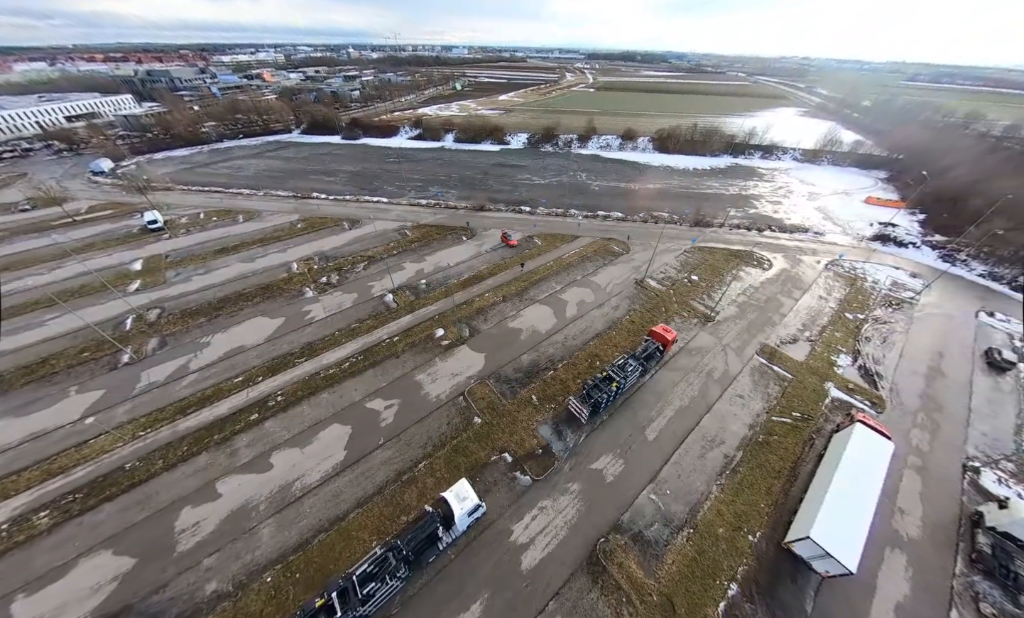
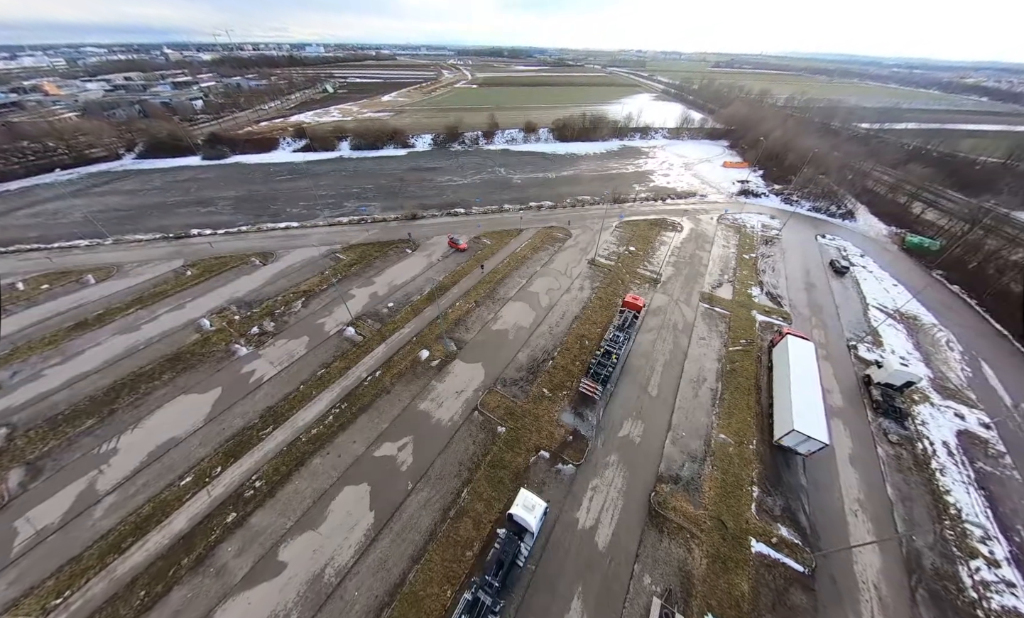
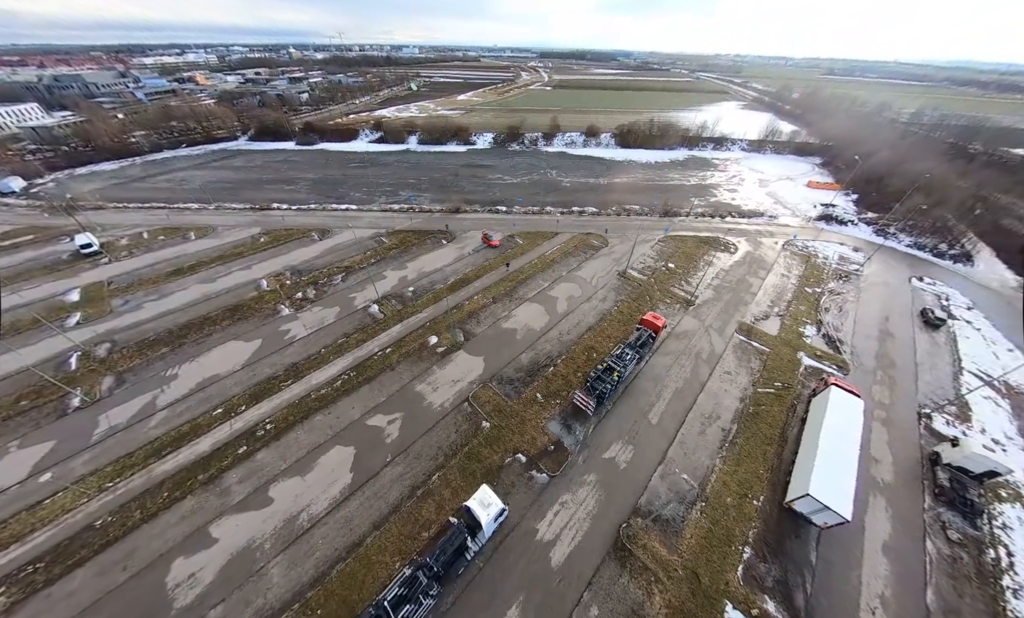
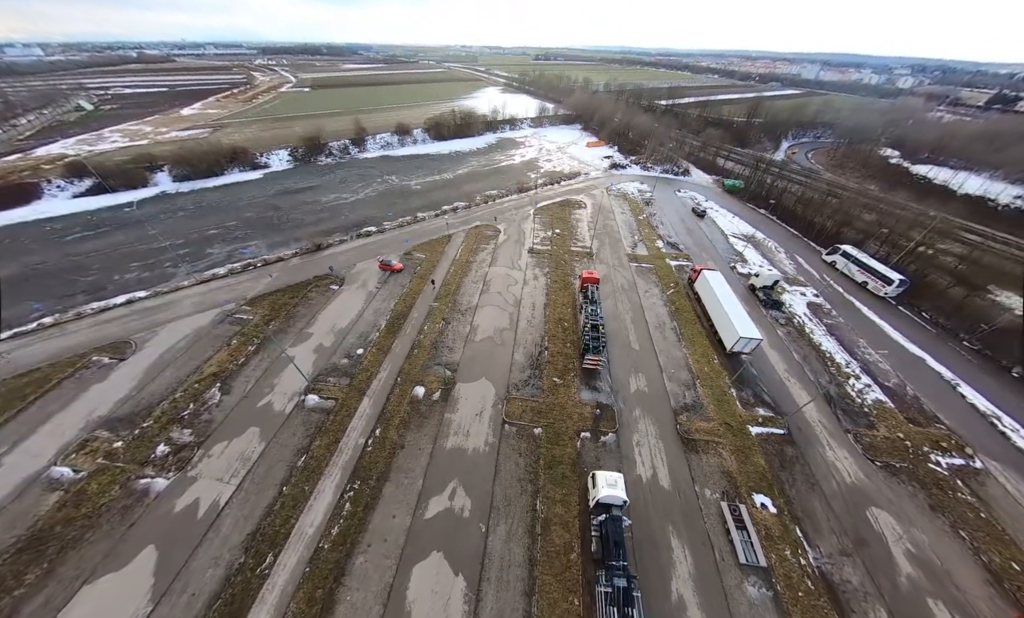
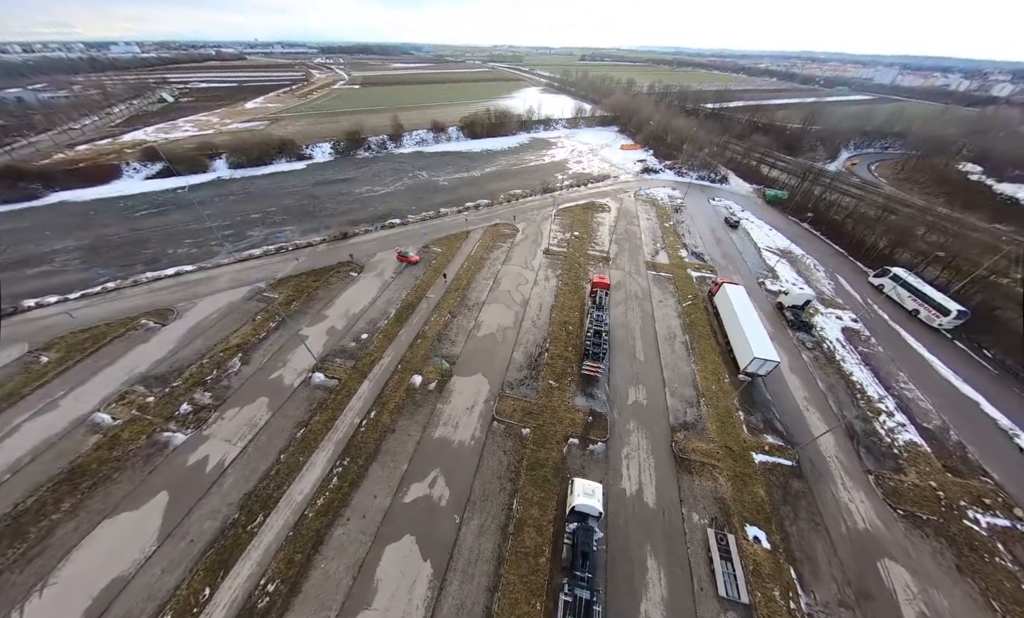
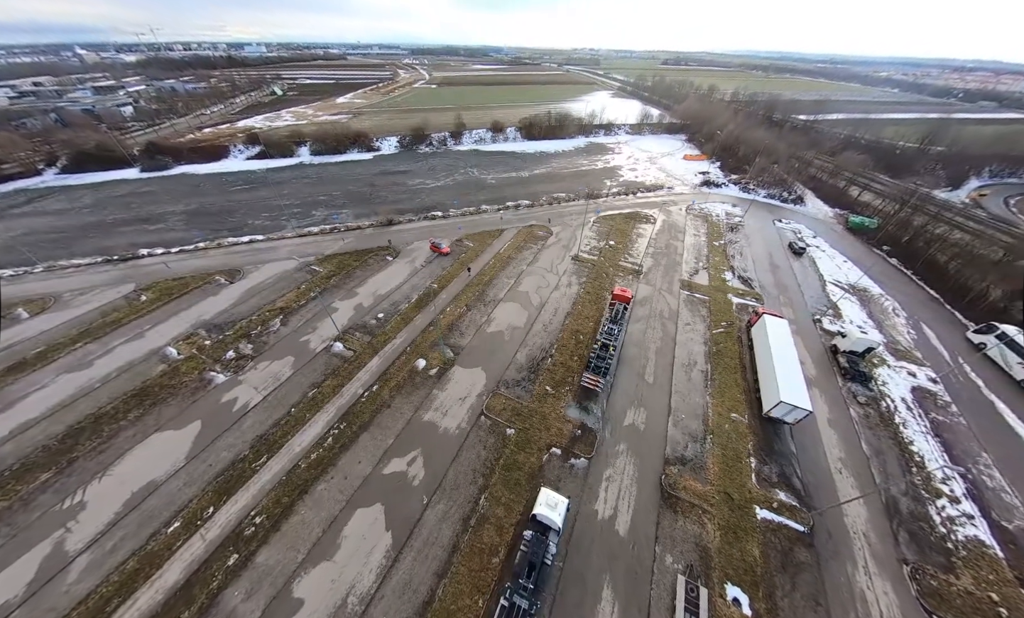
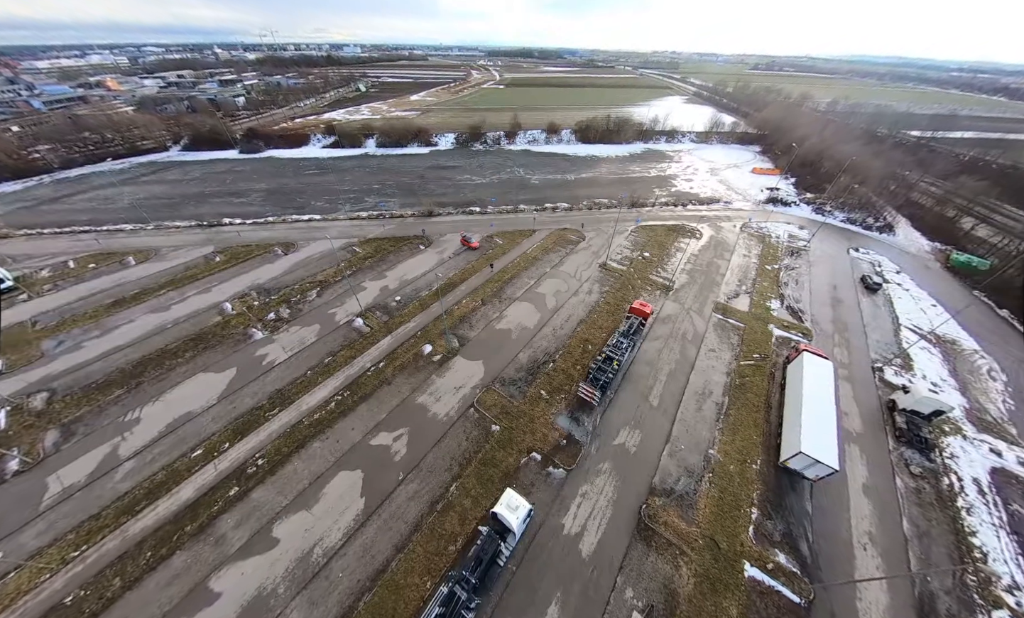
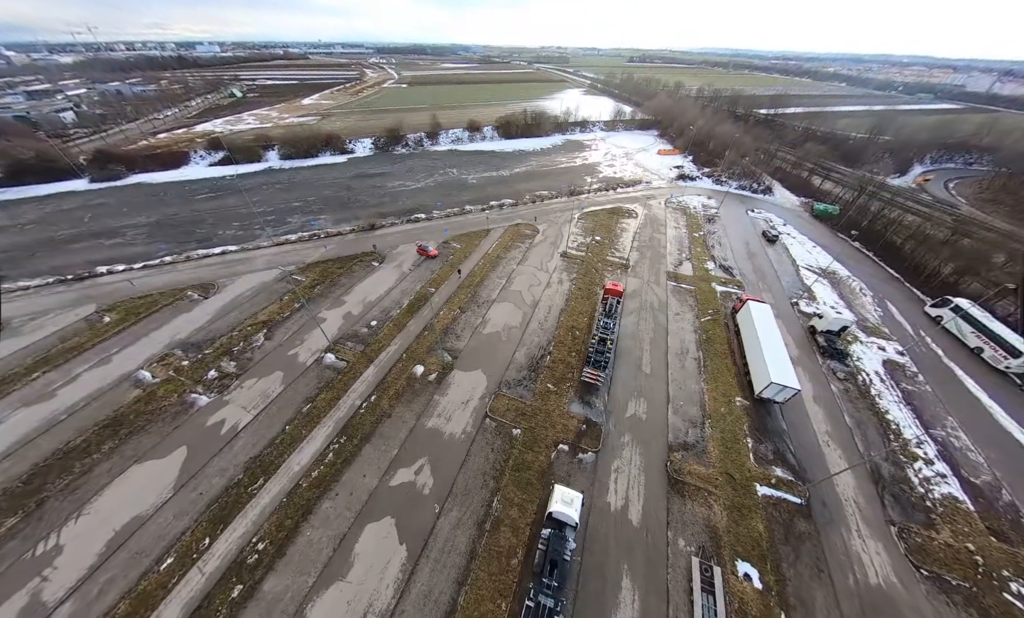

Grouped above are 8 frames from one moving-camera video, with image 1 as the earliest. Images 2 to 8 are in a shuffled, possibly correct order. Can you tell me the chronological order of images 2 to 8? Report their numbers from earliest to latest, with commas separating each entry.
3, 7, 2, 6, 8, 5, 4
